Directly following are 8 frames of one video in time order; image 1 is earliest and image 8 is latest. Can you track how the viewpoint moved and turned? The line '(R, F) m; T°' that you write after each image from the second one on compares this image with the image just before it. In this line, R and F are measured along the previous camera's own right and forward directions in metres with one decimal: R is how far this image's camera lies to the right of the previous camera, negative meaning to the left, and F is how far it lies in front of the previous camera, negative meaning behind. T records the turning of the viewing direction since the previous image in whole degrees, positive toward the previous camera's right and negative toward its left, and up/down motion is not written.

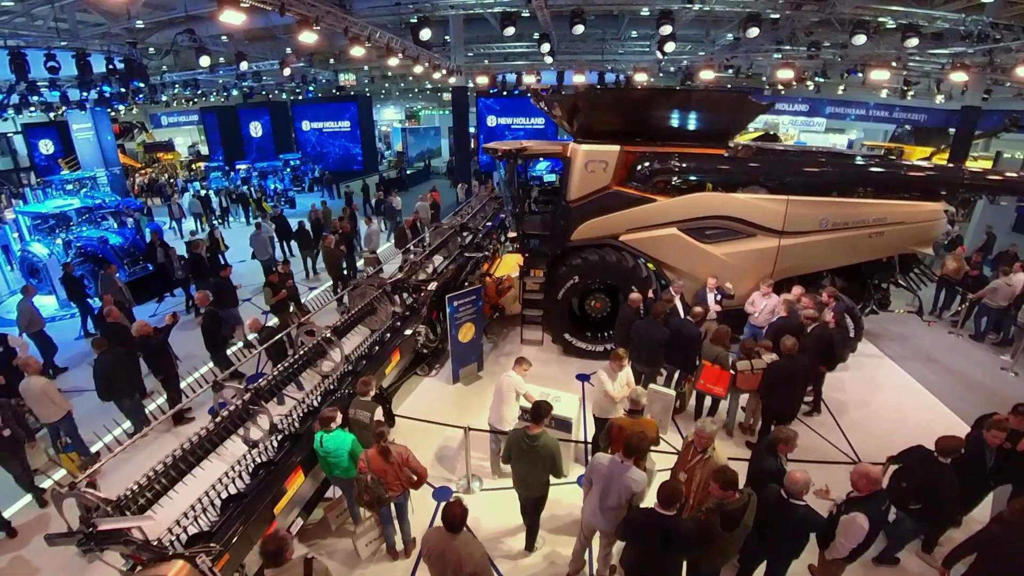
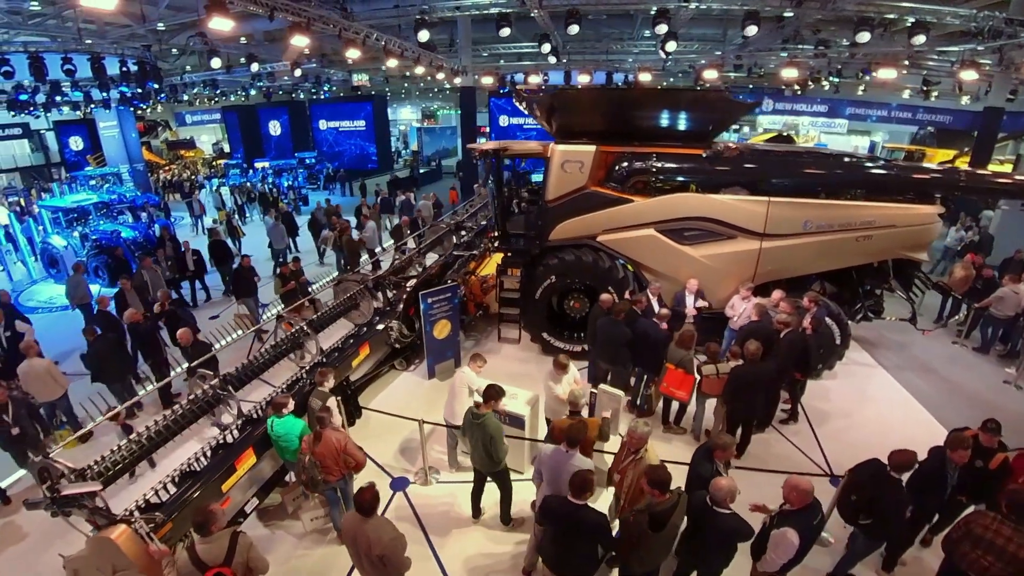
(+0.7, 0.0) m; -3°
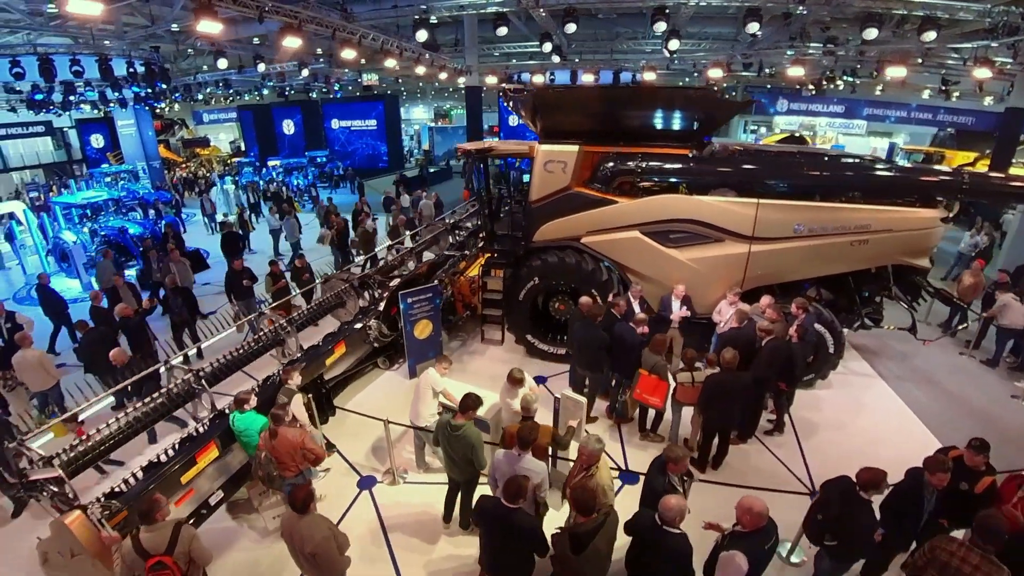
(+0.5, +0.1) m; -3°
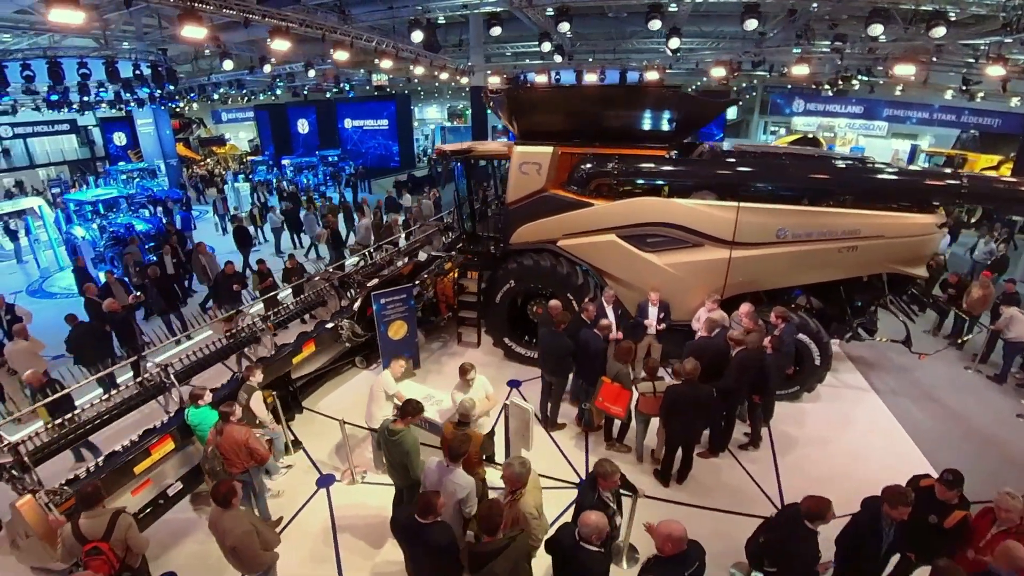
(+0.6, +0.1) m; -3°
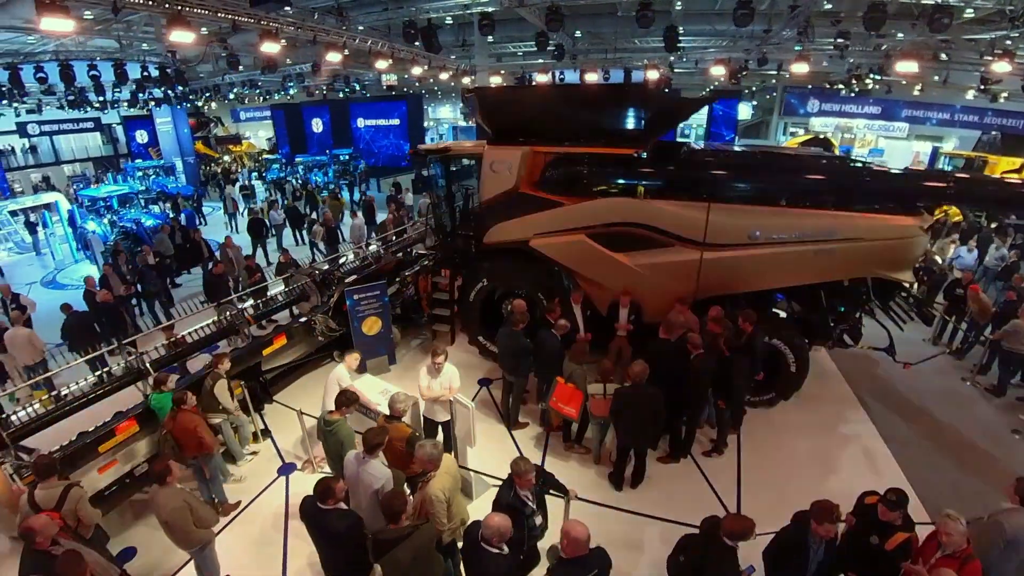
(+0.7, 0.0) m; -3°
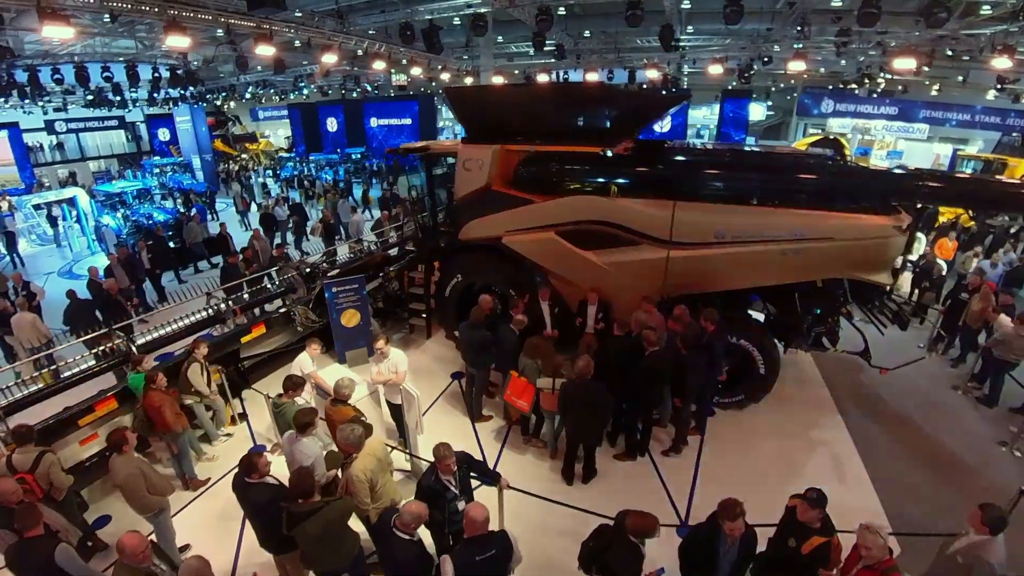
(+0.7, -0.1) m; -3°
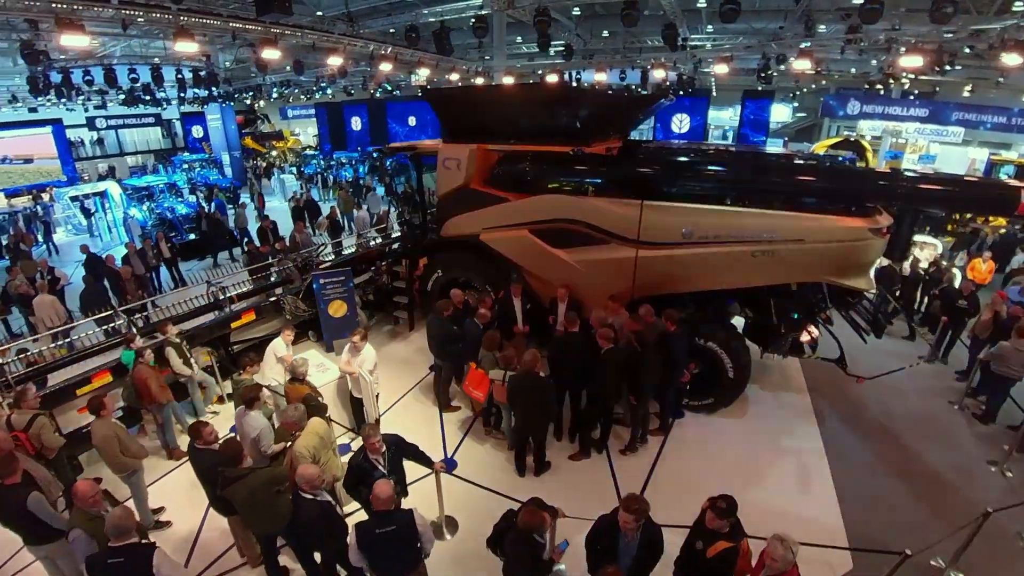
(+0.8, -0.1) m; -4°
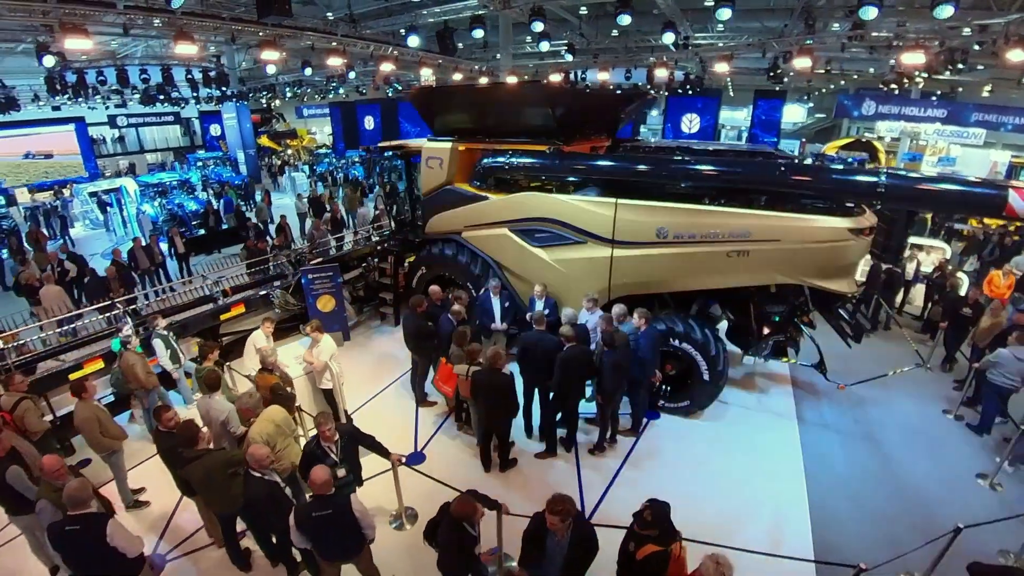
(+0.5, 0.0) m; -3°
